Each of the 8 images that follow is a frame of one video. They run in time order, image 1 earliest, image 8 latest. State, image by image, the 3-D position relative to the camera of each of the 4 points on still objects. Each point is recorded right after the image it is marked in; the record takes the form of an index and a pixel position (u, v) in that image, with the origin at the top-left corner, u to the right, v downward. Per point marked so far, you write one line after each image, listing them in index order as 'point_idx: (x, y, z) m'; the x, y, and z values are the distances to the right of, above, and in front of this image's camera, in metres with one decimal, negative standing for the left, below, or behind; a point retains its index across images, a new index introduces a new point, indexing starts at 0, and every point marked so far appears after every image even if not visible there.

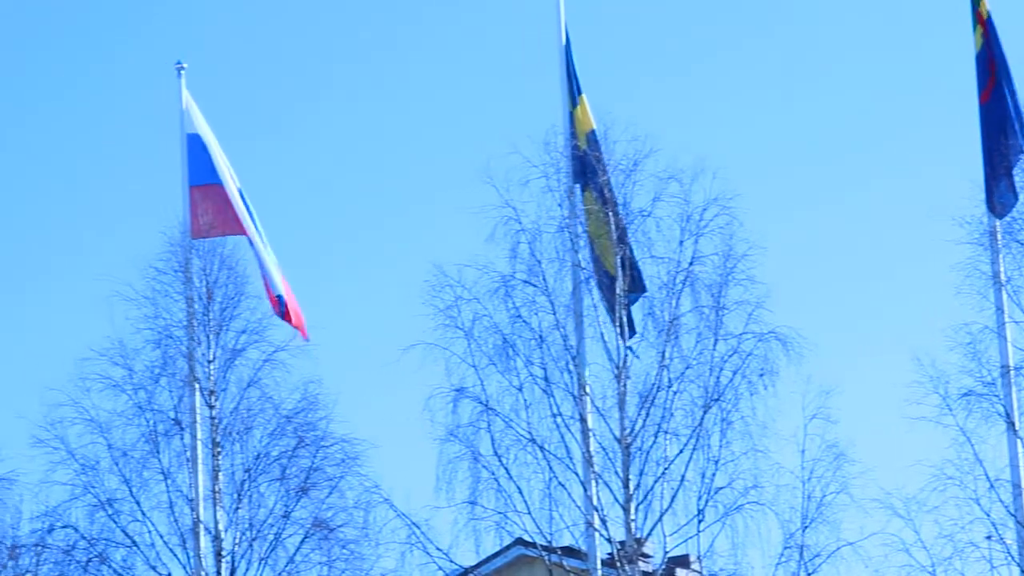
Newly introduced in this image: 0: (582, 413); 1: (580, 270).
0: (+0.6, -1.1, +18.0) m
1: (+0.6, +0.1, +18.0) m
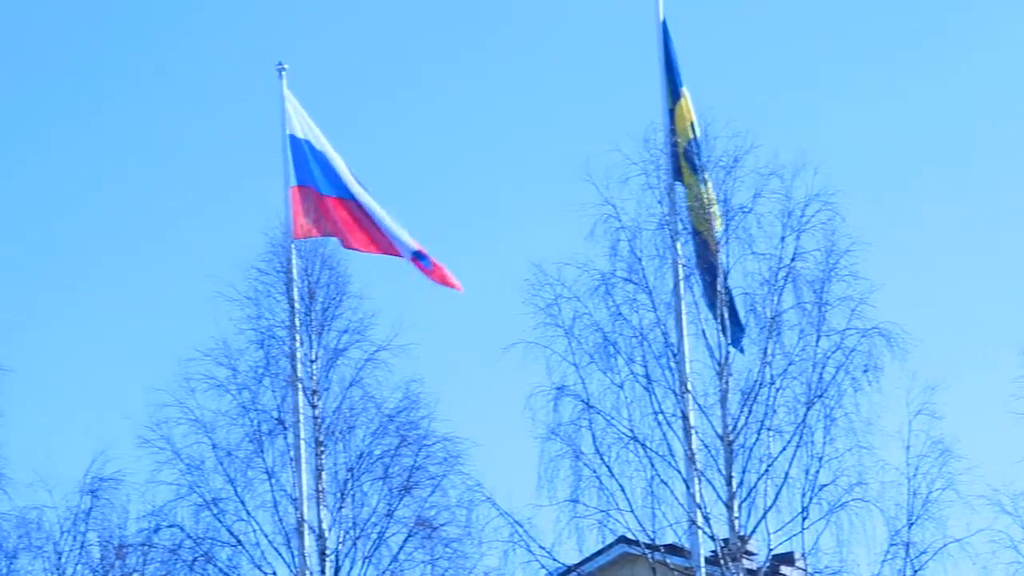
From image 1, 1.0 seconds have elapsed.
0: (+1.5, -1.1, +17.9) m
1: (+1.5, +0.2, +17.9) m
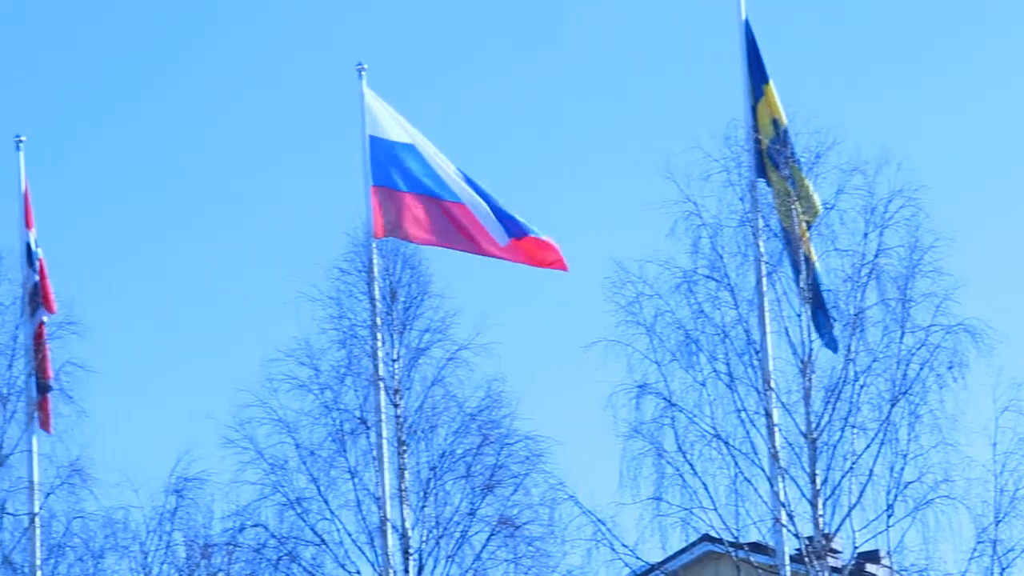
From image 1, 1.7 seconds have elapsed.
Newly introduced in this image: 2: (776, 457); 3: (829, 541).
0: (+2.2, -1.0, +17.7) m
1: (+2.2, +0.2, +17.7) m
2: (+2.3, -1.4, +17.5) m
3: (+2.7, -2.1, +17.5) m
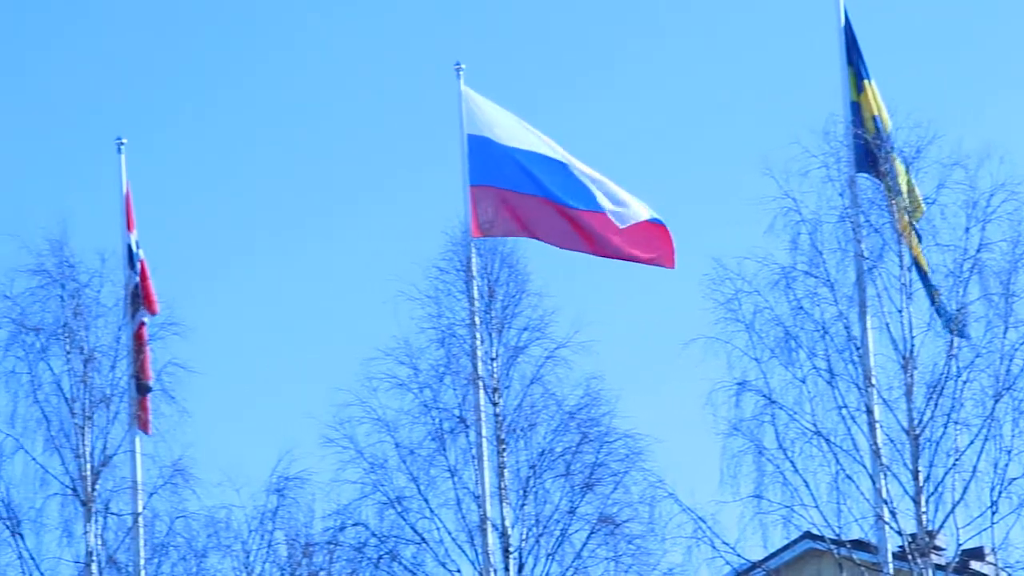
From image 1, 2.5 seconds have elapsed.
0: (+3.1, -1.0, +17.4) m
1: (+3.0, +0.3, +17.4) m
2: (+3.1, -1.4, +17.3) m
3: (+3.6, -2.1, +17.3) m
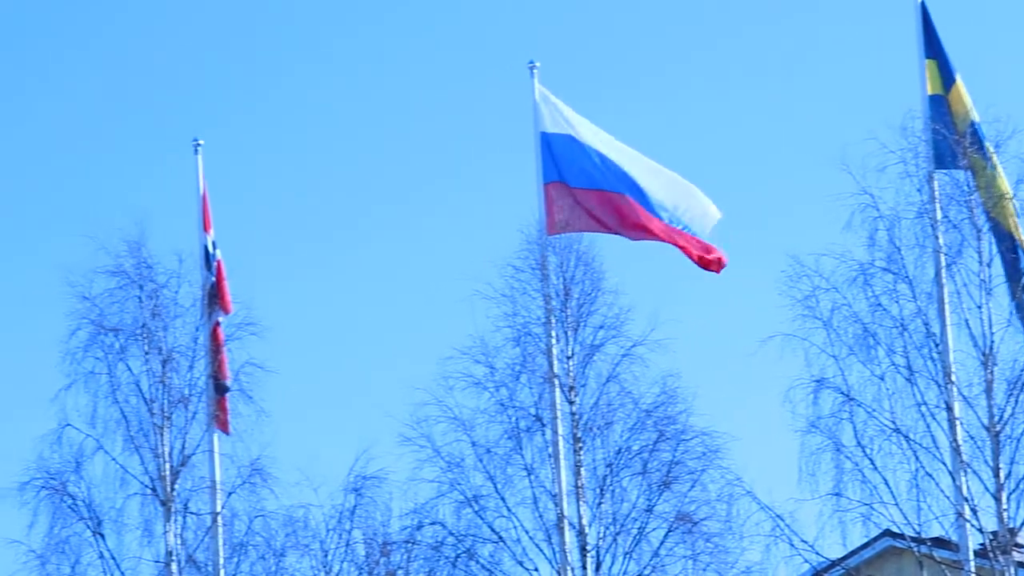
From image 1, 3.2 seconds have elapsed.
0: (+2.2, -1.5, +16.5) m
1: (+2.3, -0.3, +16.6) m
2: (+2.2, -1.9, +16.3) m
3: (+2.5, -2.7, +16.3) m
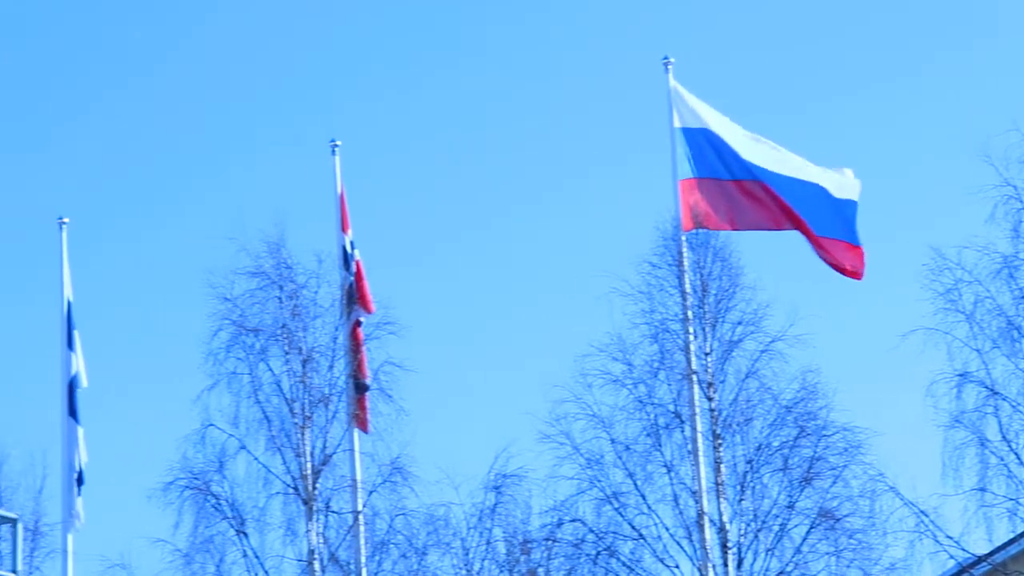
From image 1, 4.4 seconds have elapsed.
0: (+3.2, -1.5, +16.2) m
1: (+3.4, -0.2, +16.3) m
2: (+3.2, -1.9, +16.0) m
3: (+3.6, -2.7, +16.0) m
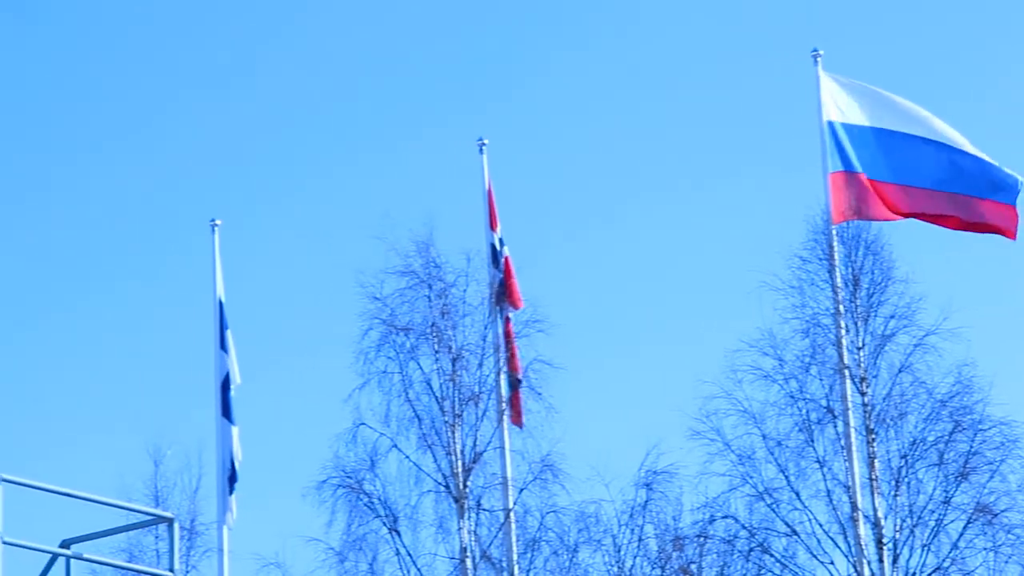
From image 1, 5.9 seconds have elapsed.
0: (+4.3, -1.5, +15.6) m
1: (+4.5, -0.2, +15.7) m
2: (+4.3, -1.9, +15.4) m
3: (+4.7, -2.7, +15.3) m
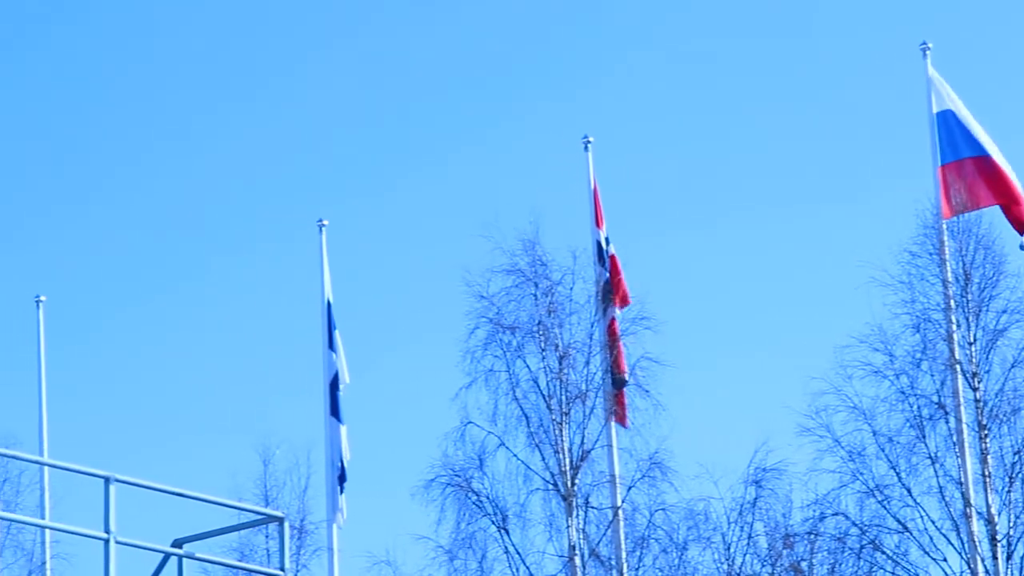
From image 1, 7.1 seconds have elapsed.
0: (+5.1, -1.4, +15.1) m
1: (+5.2, -0.2, +15.2) m
2: (+5.1, -1.8, +14.9) m
3: (+5.4, -2.6, +14.8) m
